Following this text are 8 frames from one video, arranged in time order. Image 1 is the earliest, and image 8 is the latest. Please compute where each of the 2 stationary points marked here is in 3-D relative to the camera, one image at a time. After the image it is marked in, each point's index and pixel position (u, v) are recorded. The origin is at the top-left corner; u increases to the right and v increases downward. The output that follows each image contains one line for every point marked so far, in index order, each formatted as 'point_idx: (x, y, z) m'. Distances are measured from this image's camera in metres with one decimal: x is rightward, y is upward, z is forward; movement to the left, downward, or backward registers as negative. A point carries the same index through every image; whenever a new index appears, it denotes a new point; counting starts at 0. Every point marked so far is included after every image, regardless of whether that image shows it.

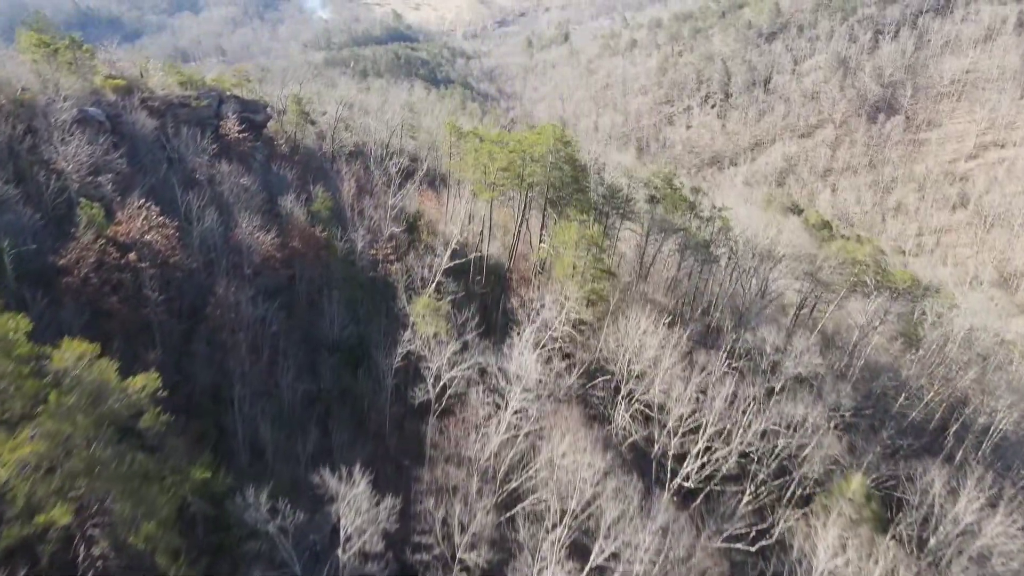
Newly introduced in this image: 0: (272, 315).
0: (-8.2, -1.0, +19.4) m
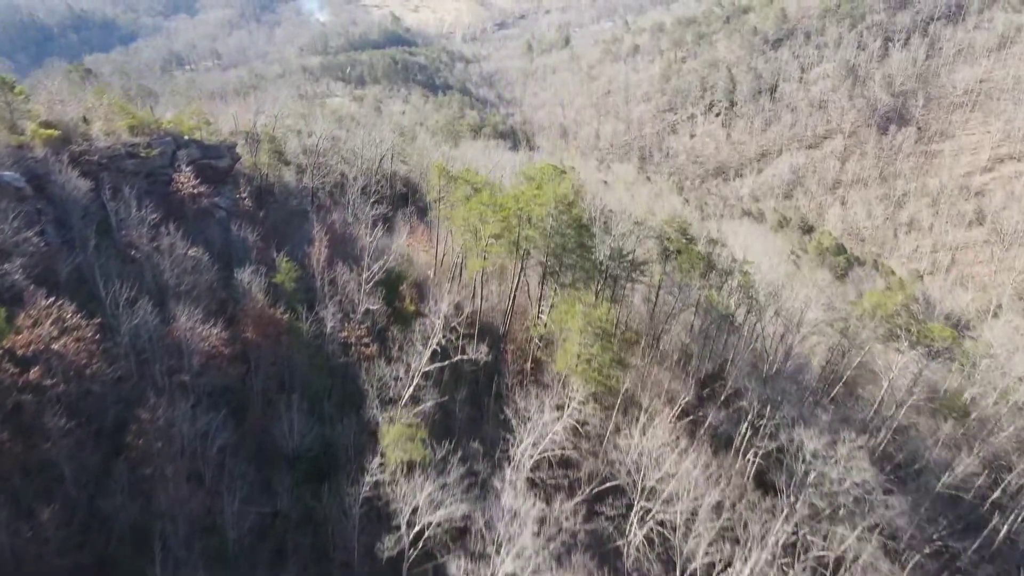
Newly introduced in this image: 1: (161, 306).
0: (-8.5, -4.0, +16.2) m
1: (-11.0, -0.6, +17.6) m
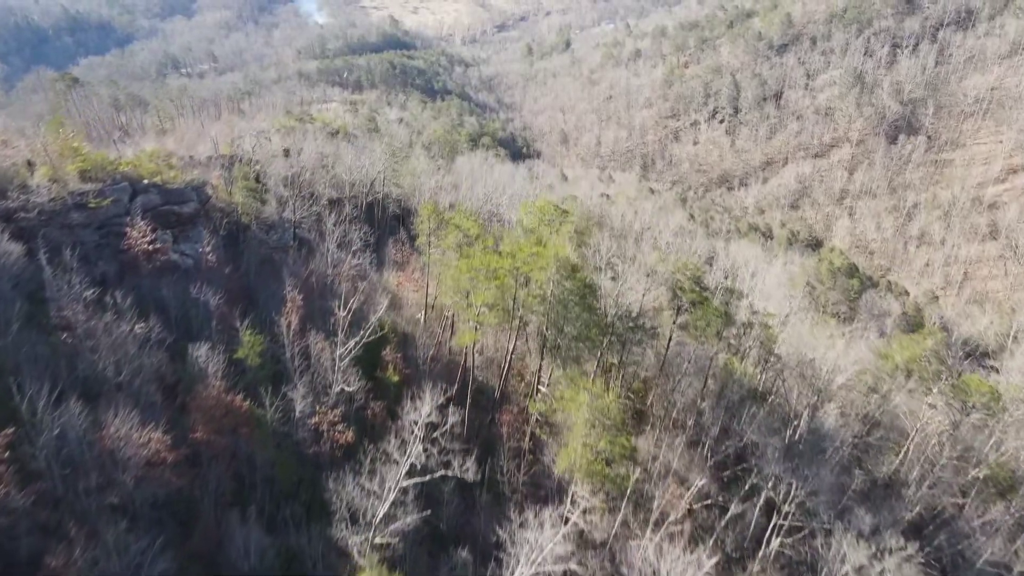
0: (-8.6, -6.5, +13.7) m
1: (-11.1, -3.0, +15.0) m
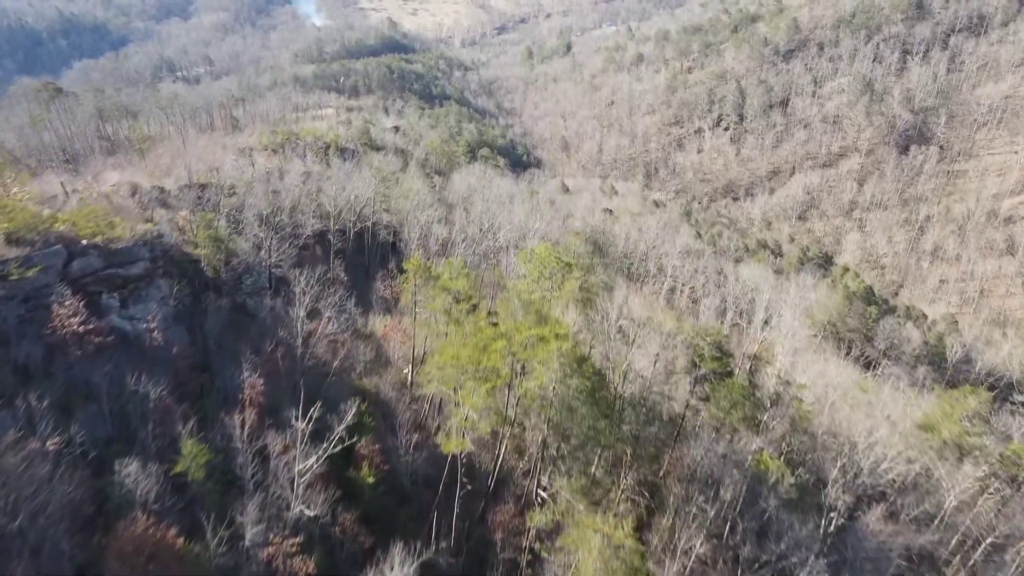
0: (-8.8, -9.1, +10.7) m
1: (-11.3, -5.6, +12.1) m
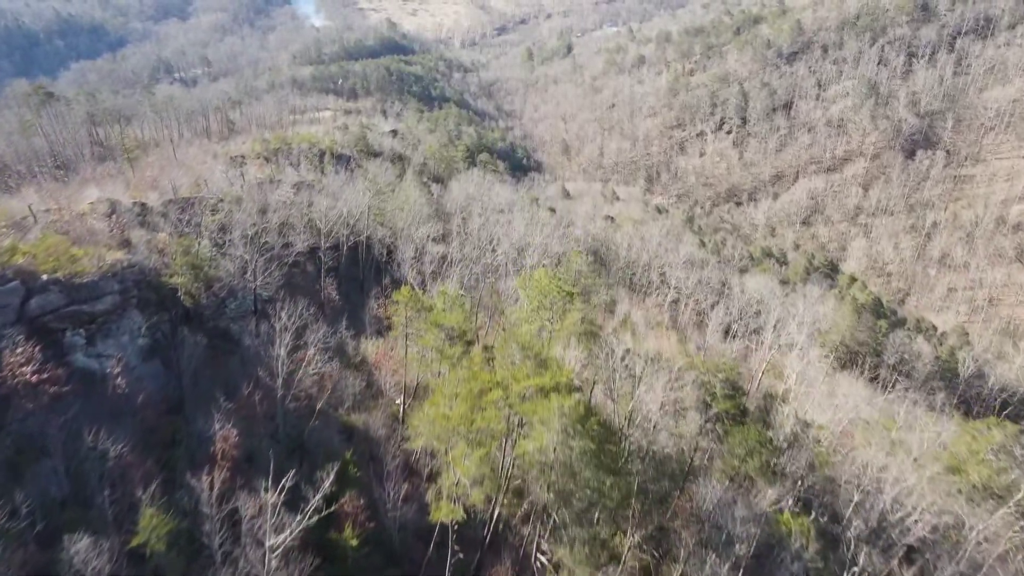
0: (-8.8, -10.3, +9.2) m
1: (-11.4, -6.9, +10.5) m
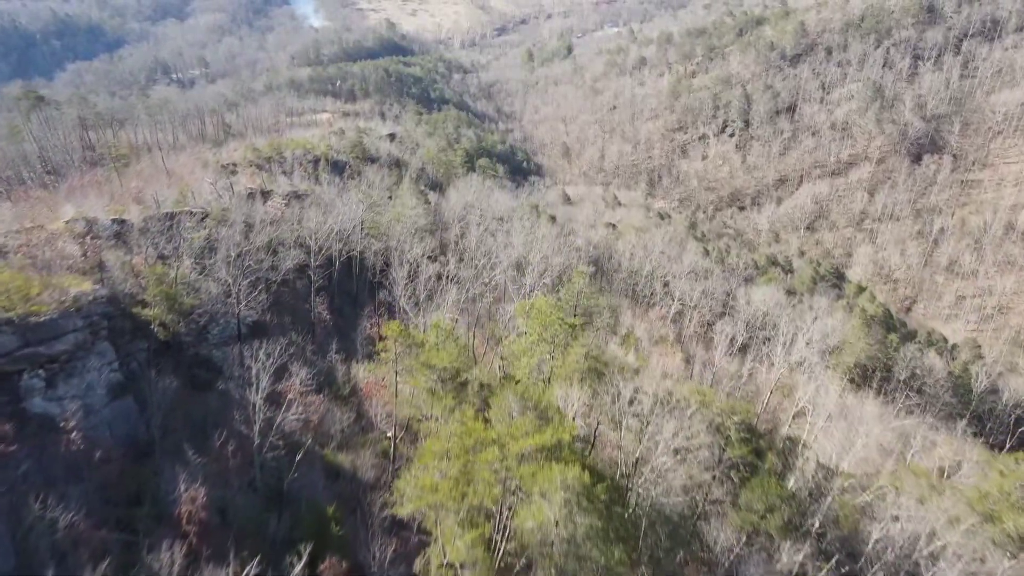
0: (-8.9, -11.5, +7.6) m
1: (-11.4, -8.0, +9.0) m
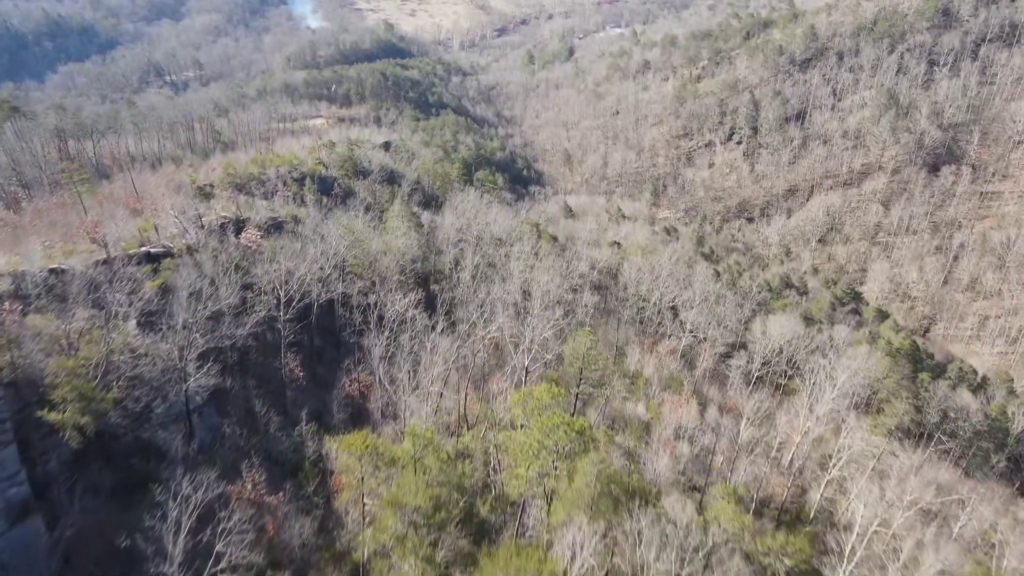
0: (-9.1, -14.3, +3.7) m
1: (-11.6, -10.9, +5.1) m
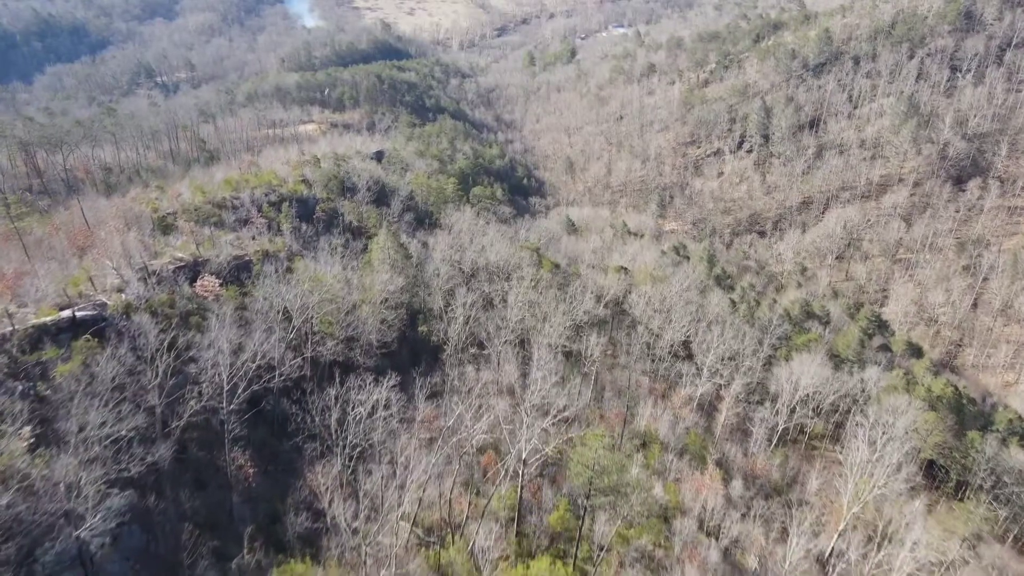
0: (-9.4, -17.8, -1.3) m
1: (-11.9, -14.4, 0.0) m
